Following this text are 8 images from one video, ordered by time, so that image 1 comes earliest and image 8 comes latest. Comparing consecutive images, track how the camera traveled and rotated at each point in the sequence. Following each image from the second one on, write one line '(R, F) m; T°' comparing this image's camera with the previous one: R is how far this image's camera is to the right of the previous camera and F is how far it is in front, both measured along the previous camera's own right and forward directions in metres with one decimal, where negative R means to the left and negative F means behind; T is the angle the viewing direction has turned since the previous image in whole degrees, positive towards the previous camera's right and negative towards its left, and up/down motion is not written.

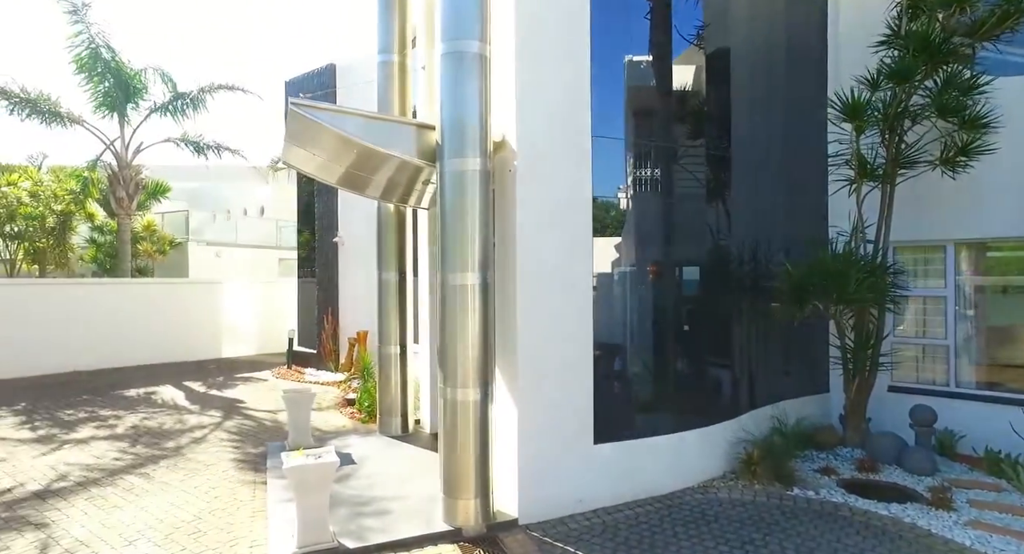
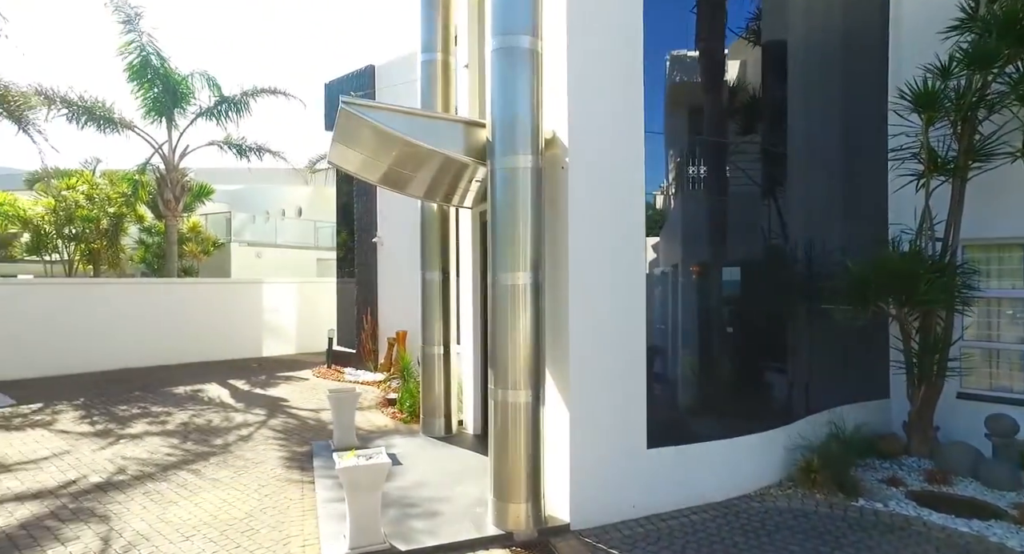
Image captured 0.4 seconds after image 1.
(-0.2, +0.1) m; -3°
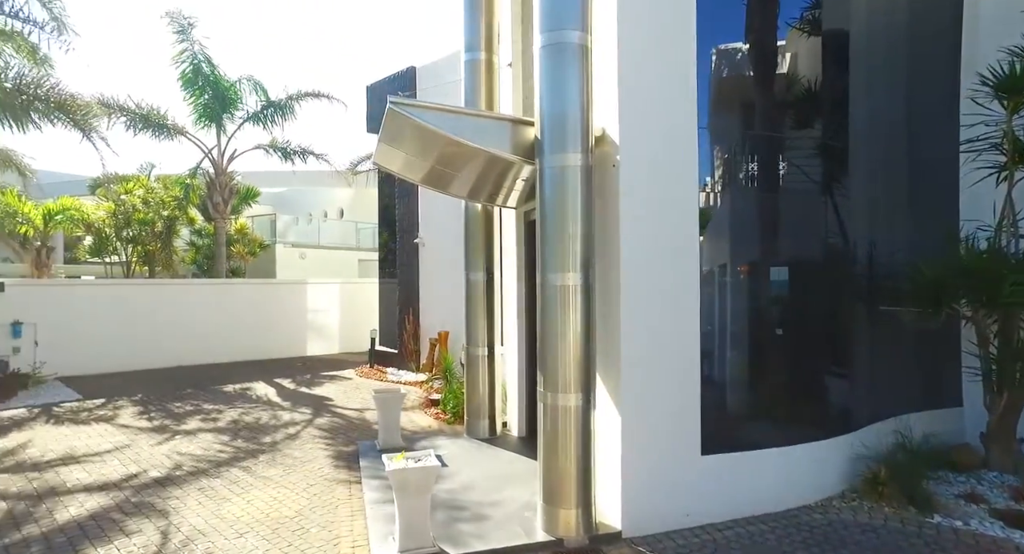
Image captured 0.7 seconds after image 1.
(-0.1, +0.1) m; -3°
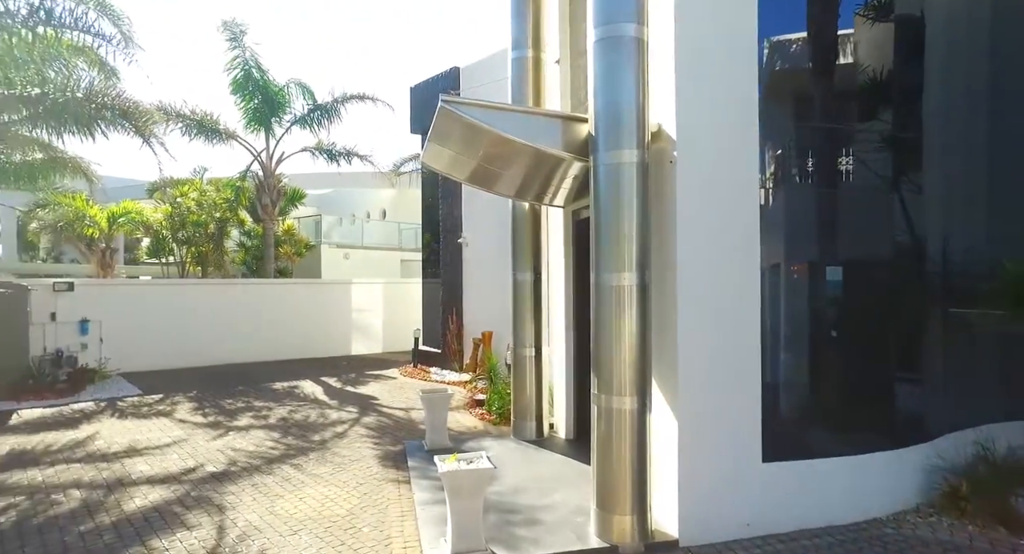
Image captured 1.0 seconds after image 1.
(-0.1, +0.1) m; -4°
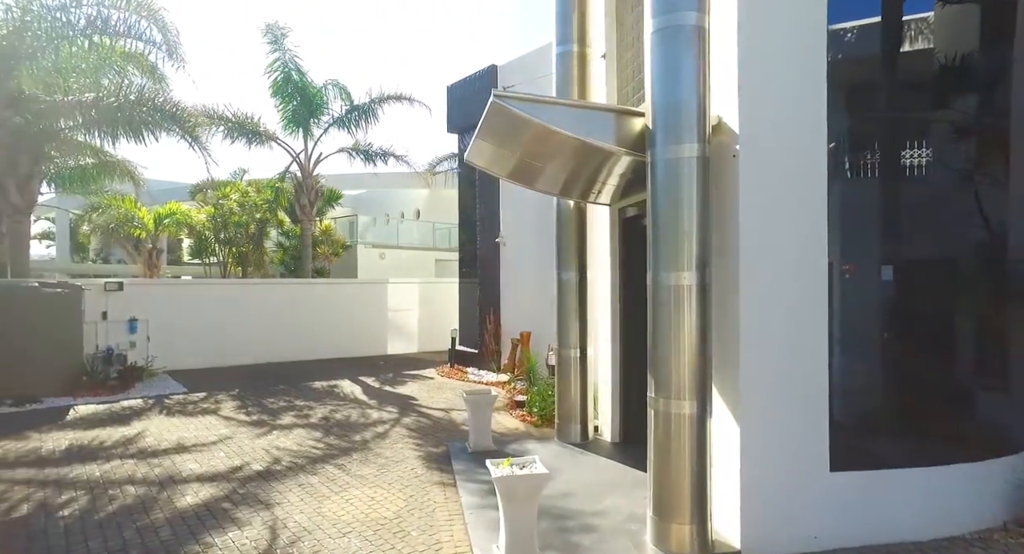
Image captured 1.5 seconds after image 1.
(-0.2, +0.1) m; -3°
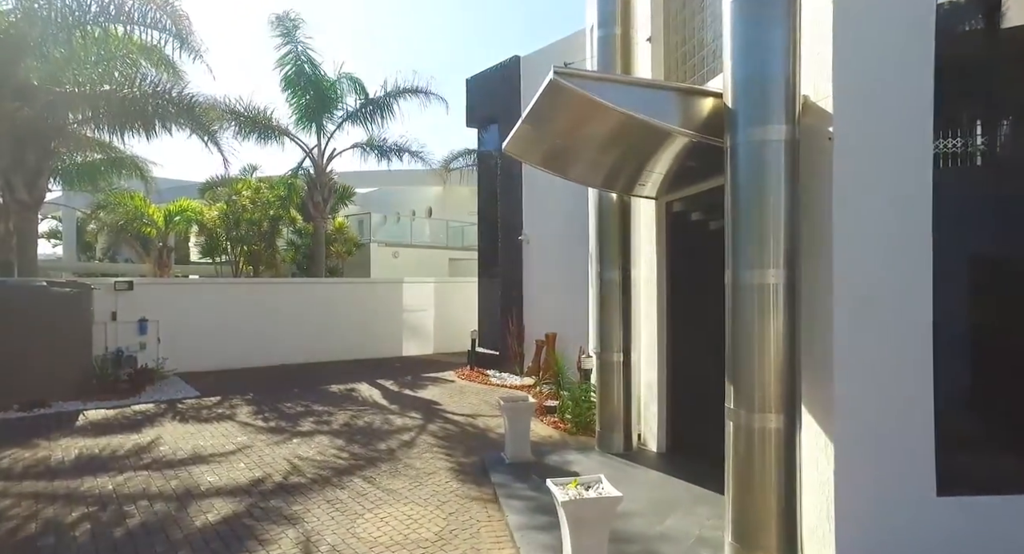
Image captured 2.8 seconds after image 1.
(-0.4, +0.5) m; 0°
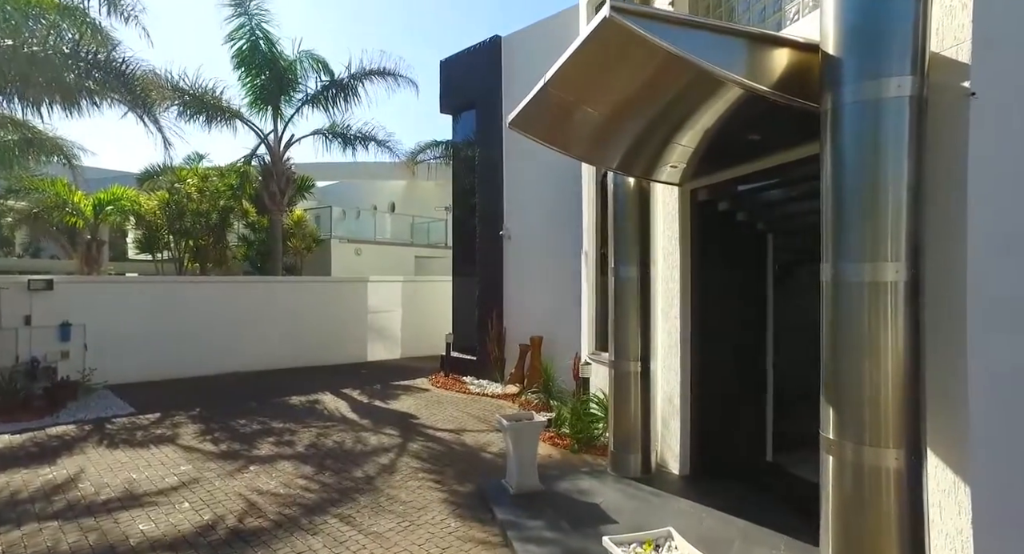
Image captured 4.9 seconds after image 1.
(-0.4, +1.0) m; +4°
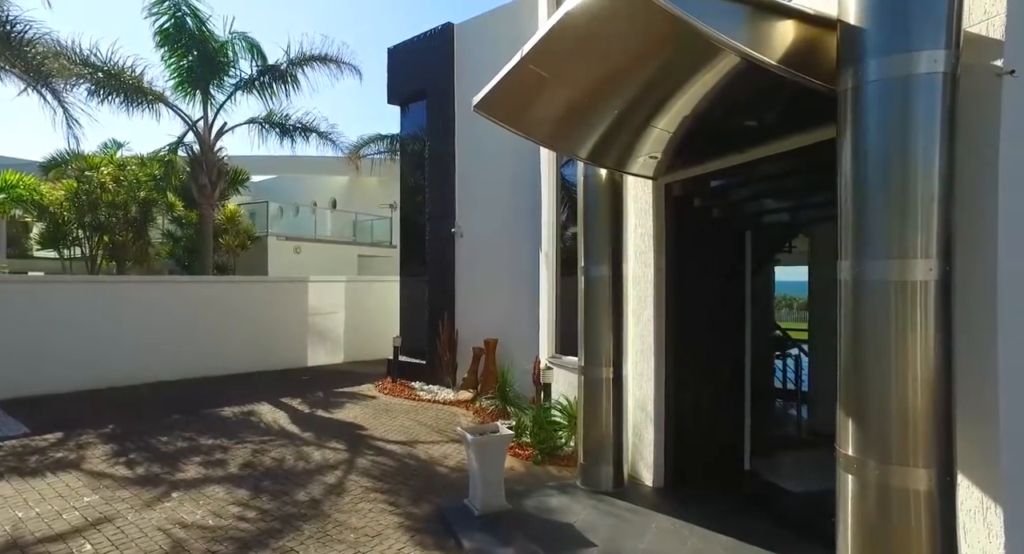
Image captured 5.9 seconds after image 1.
(-0.2, +0.5) m; +6°
